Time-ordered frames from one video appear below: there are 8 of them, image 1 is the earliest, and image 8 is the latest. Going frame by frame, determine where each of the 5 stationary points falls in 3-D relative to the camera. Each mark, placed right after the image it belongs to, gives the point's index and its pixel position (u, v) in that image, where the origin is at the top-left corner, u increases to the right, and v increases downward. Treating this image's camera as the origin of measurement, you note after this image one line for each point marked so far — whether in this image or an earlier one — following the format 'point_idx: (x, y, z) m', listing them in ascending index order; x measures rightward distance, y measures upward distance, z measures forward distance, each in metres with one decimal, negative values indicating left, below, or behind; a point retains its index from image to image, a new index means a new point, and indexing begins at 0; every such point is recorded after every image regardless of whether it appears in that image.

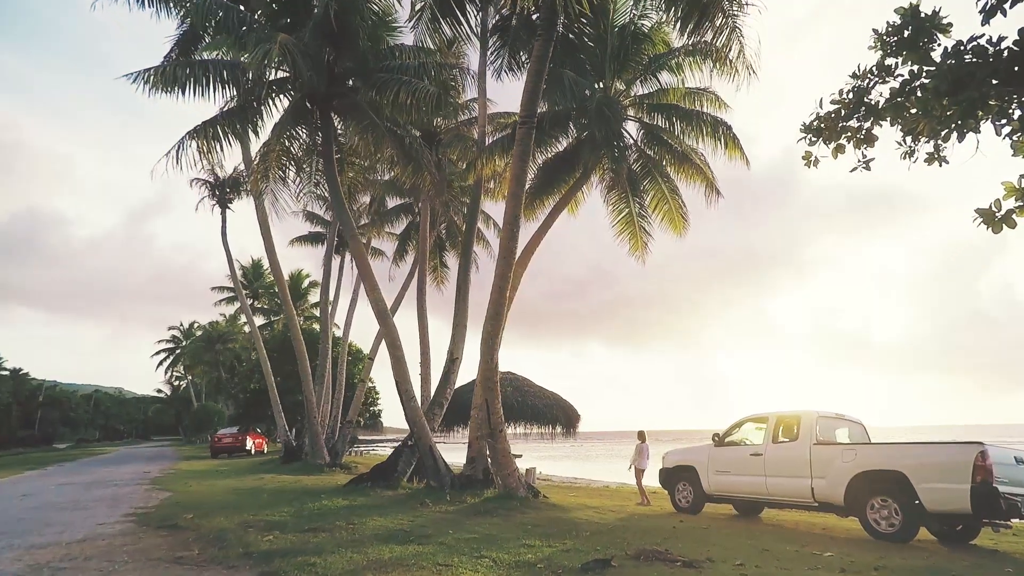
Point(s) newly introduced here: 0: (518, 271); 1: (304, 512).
0: (+0.1, +0.4, +15.6) m
1: (-3.2, -3.4, +10.6) m
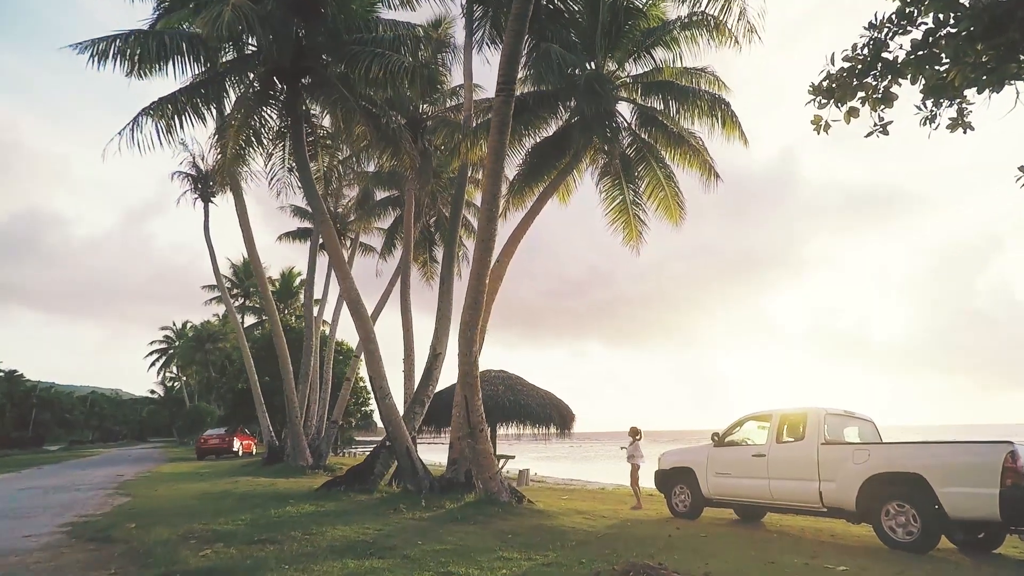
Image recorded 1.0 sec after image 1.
0: (-0.2, +0.6, +14.6) m
1: (-3.5, -3.2, +9.6) m
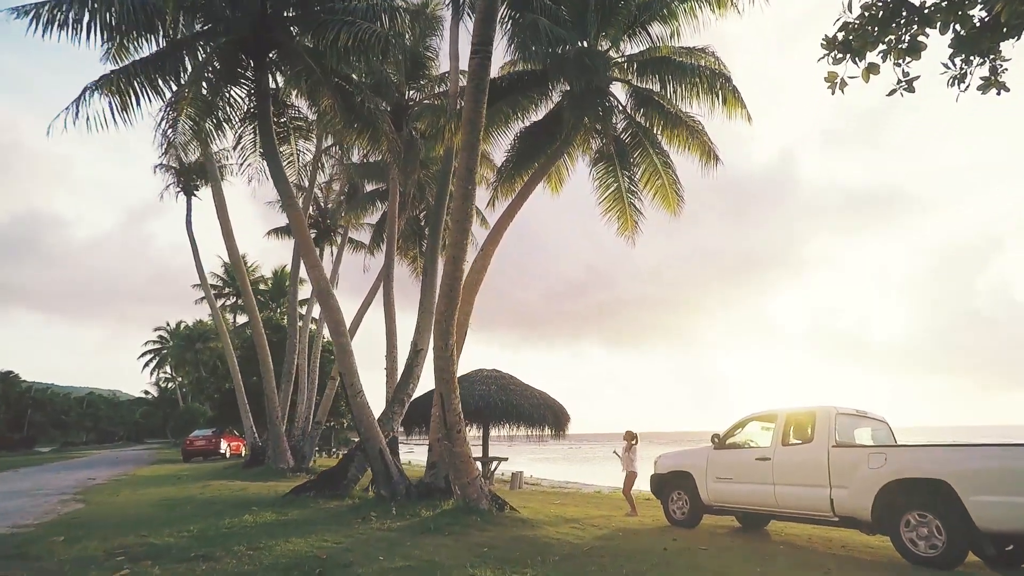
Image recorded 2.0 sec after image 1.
0: (-0.5, +0.8, +13.7) m
1: (-3.8, -3.0, +8.7) m
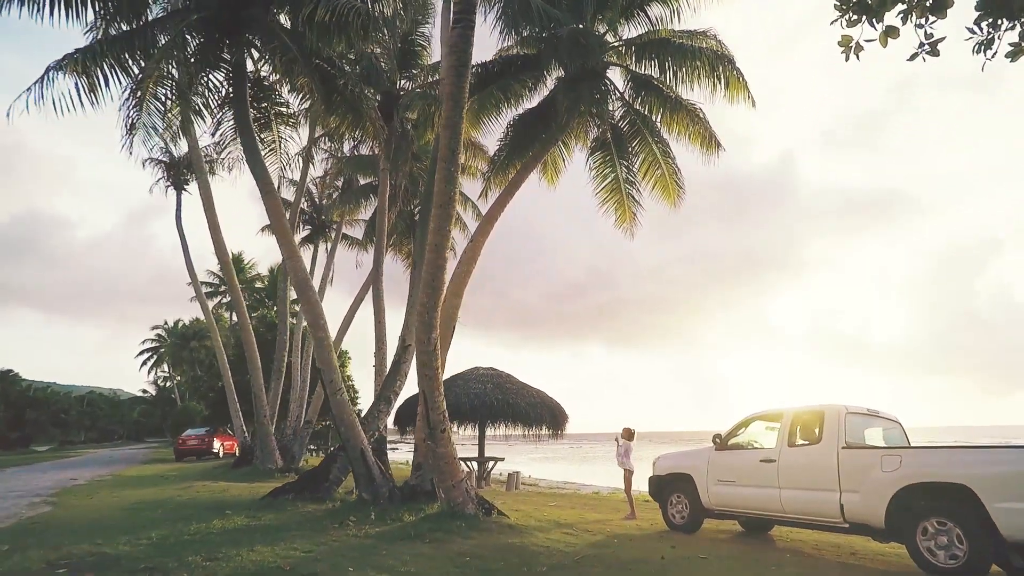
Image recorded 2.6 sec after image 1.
0: (-0.6, +0.9, +13.0) m
1: (-3.9, -2.9, +8.0) m
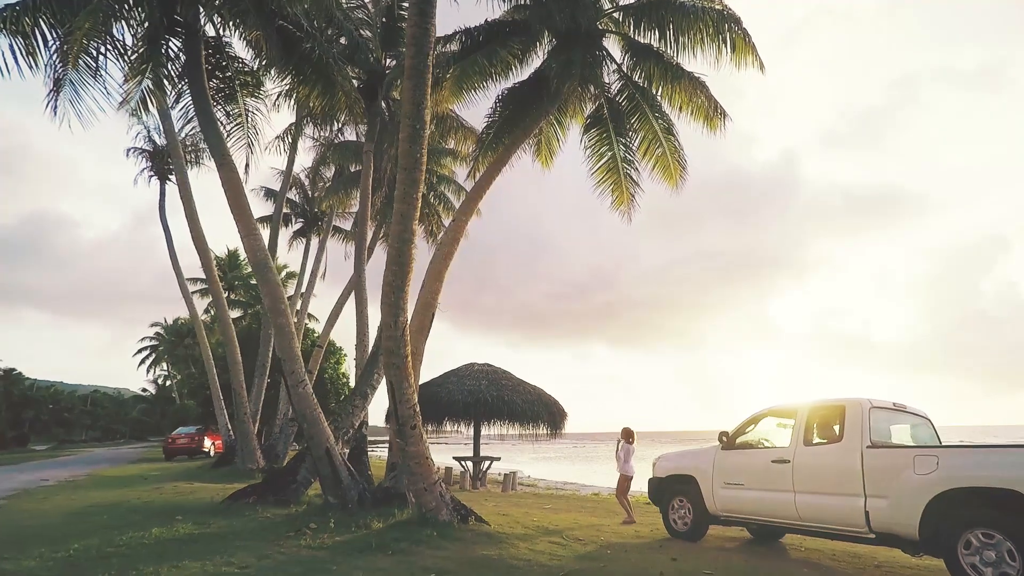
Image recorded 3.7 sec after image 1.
0: (-0.9, +1.2, +11.9) m
1: (-4.2, -2.6, +6.9) m
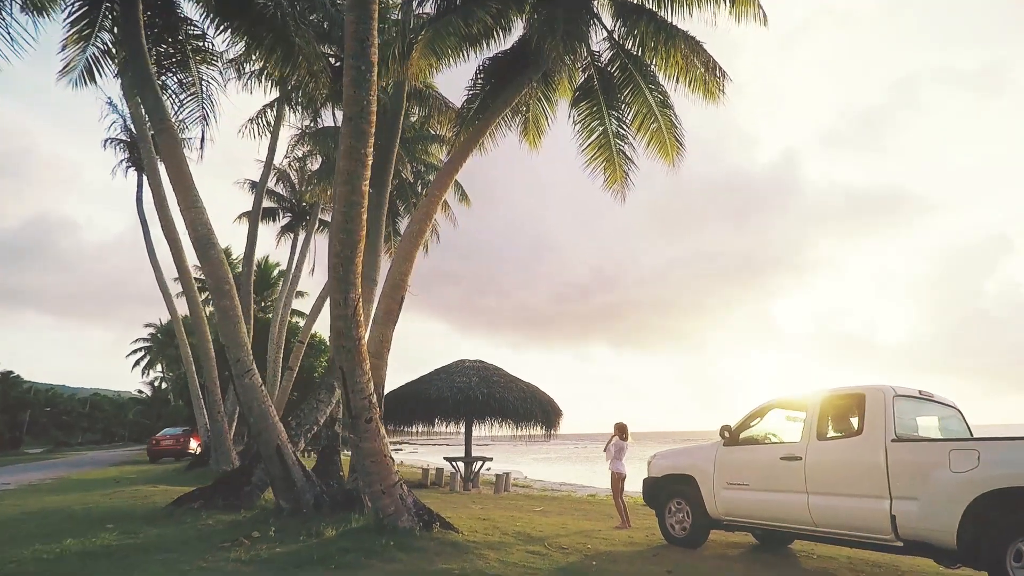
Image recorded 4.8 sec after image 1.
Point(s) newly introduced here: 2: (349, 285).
0: (-1.2, +1.5, +10.8) m
1: (-4.5, -2.3, +5.8) m
2: (-1.7, 0.0, +7.2) m
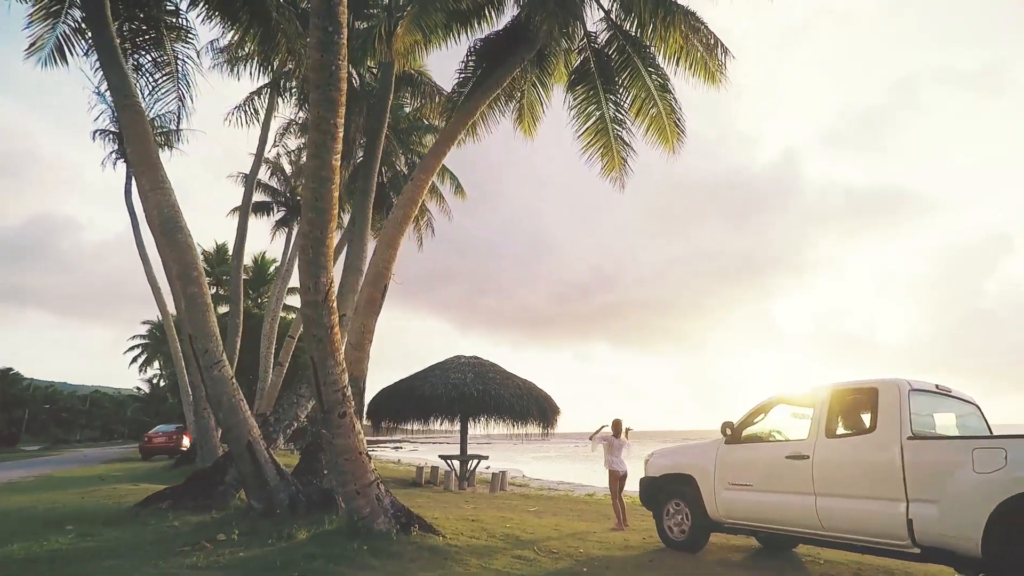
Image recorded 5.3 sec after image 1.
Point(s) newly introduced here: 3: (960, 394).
0: (-1.3, +1.6, +10.3) m
1: (-4.7, -2.2, +5.3) m
2: (-1.8, +0.2, +6.6) m
3: (+4.7, -1.1, +7.4) m
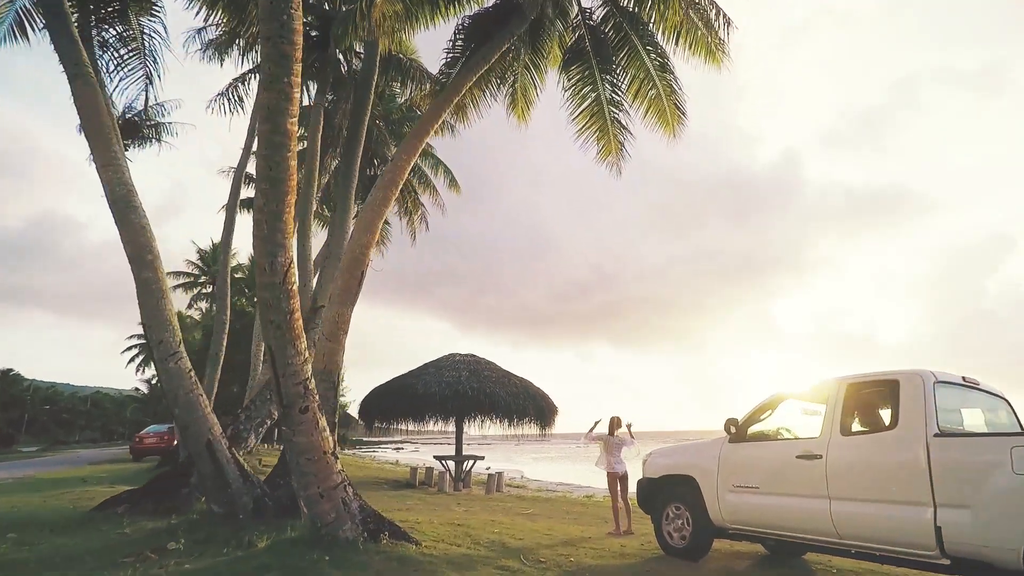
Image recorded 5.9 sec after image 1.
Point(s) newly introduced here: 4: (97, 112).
0: (-1.5, +1.8, +9.6) m
1: (-4.8, -2.0, +4.6) m
2: (-2.0, +0.4, +6.0) m
3: (+4.6, -0.9, +6.7) m
4: (-4.6, +2.0, +7.9) m
